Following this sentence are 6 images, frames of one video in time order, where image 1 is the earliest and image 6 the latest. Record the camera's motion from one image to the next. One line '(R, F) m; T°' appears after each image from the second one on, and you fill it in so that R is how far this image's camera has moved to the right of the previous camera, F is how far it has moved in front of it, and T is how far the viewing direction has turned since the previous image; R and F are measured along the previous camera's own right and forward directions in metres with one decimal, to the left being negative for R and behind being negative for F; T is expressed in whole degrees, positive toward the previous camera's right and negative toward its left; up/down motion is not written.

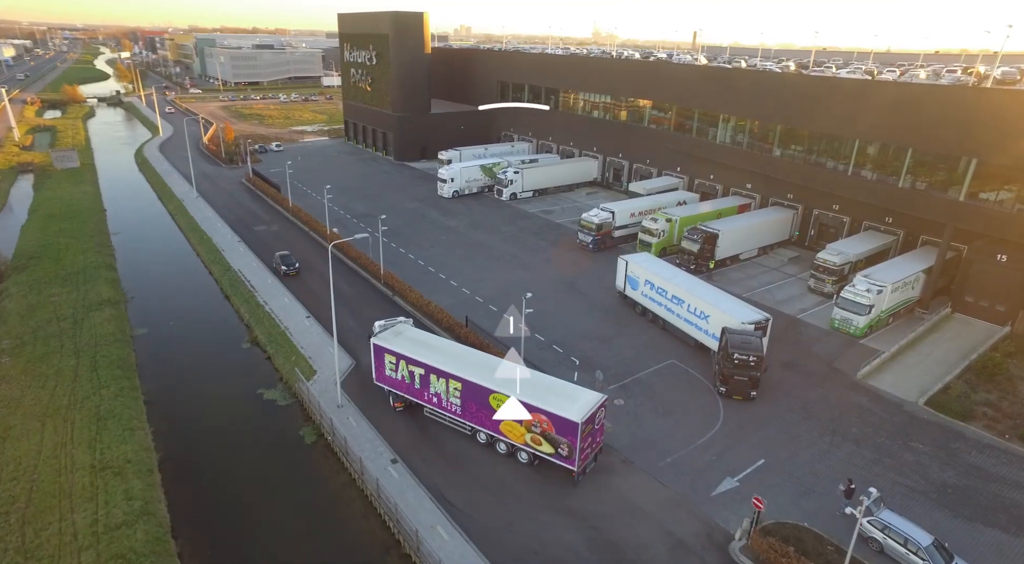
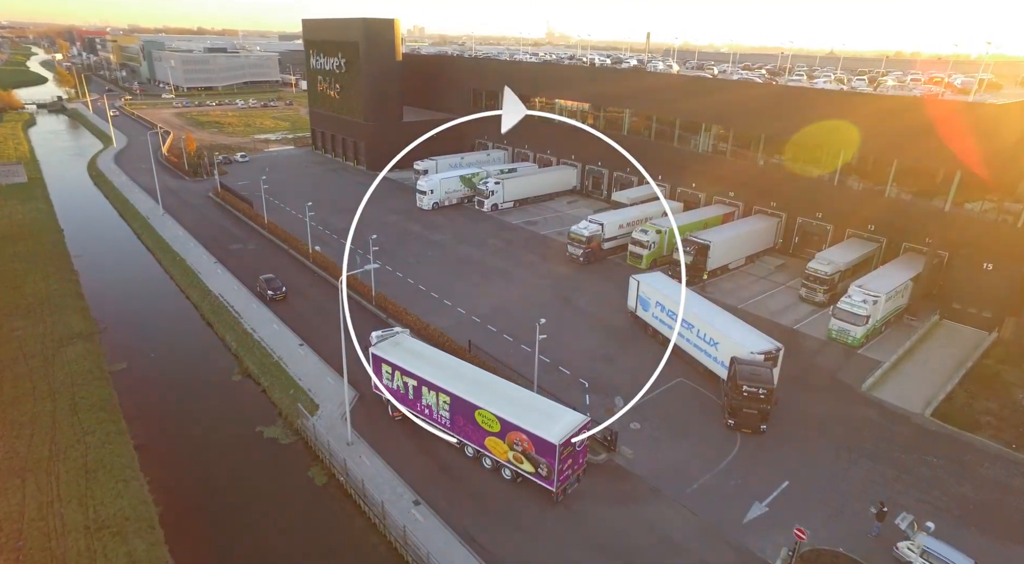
(-1.9, +0.7) m; +4°
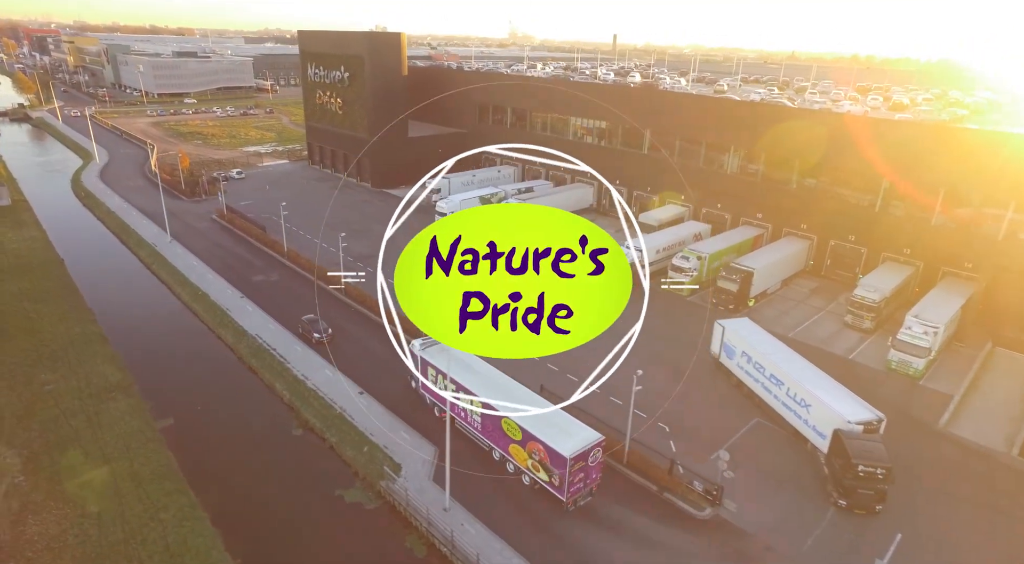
(-4.4, +1.1) m; +3°
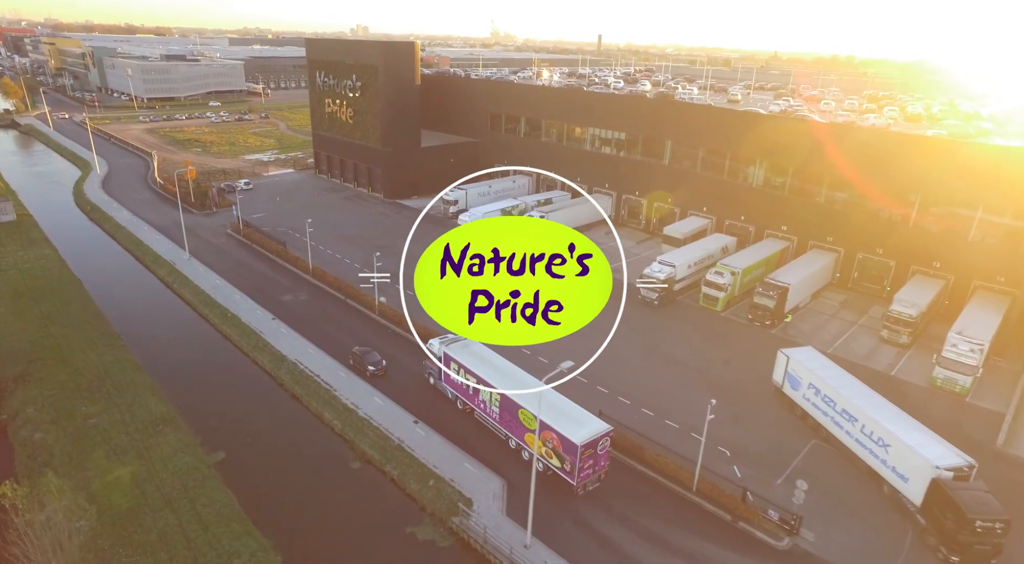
(-3.0, +0.4) m; +2°
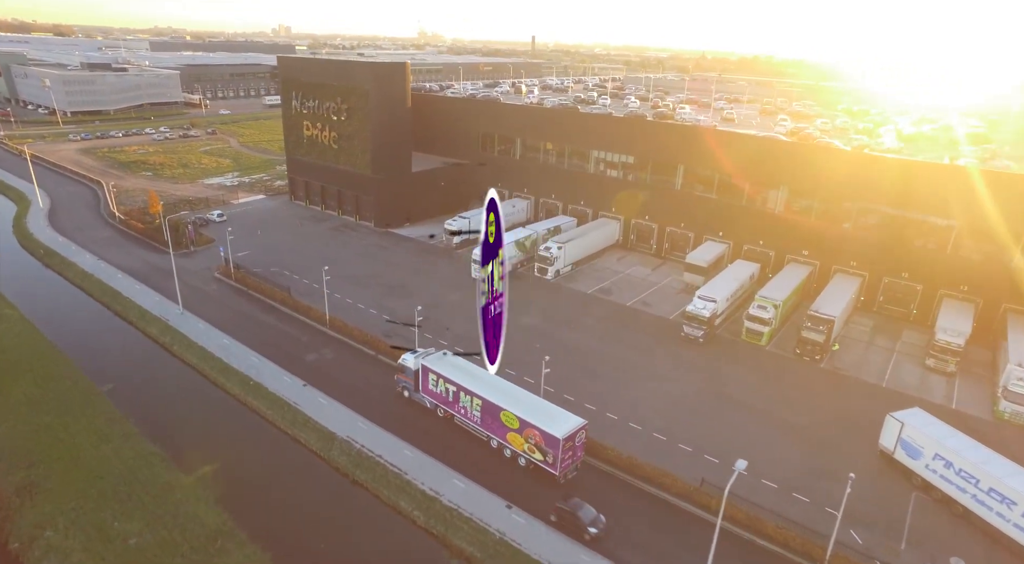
(-5.9, +2.6) m; +6°
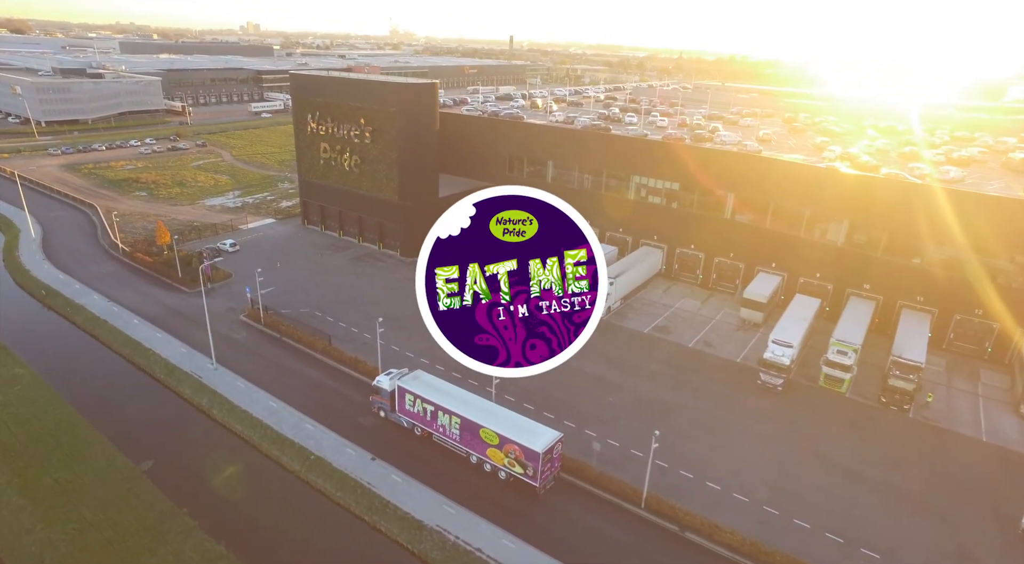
(-5.1, +2.8) m; +3°
